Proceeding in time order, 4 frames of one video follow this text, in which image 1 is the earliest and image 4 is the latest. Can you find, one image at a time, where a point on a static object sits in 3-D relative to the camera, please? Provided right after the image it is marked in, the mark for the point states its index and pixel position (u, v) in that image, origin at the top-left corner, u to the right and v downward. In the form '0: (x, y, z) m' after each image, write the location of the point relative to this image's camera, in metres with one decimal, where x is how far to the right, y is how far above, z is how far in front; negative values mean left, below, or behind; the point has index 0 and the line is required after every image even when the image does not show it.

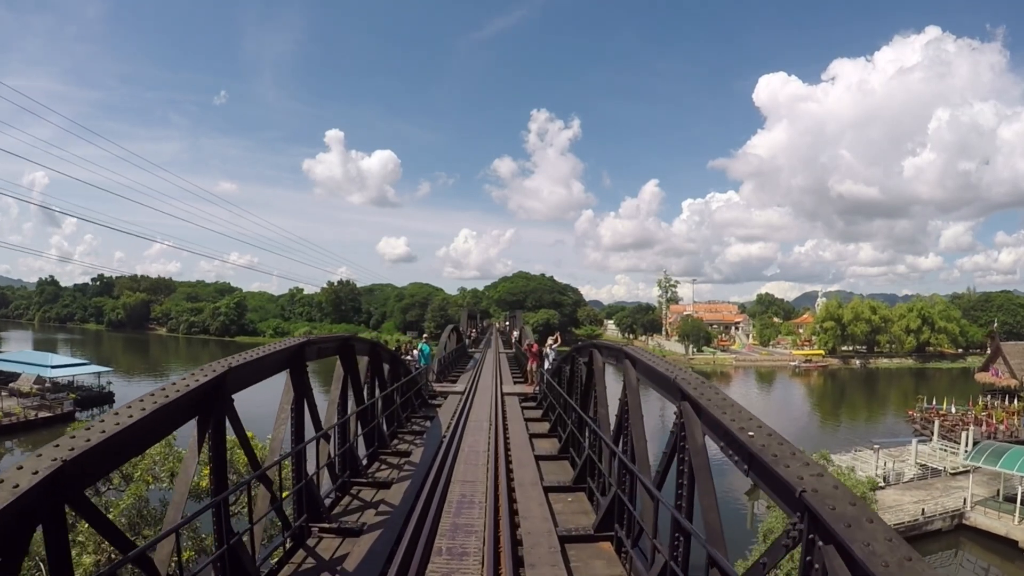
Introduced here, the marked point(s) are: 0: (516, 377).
0: (+0.2, -3.0, +18.7) m
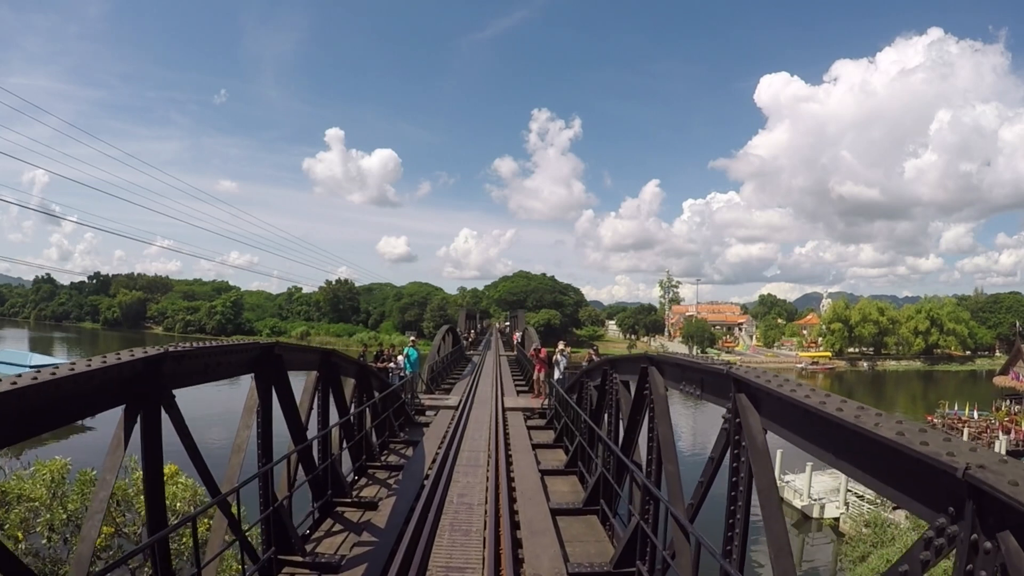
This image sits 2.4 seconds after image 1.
0: (+0.2, -3.0, +17.7) m
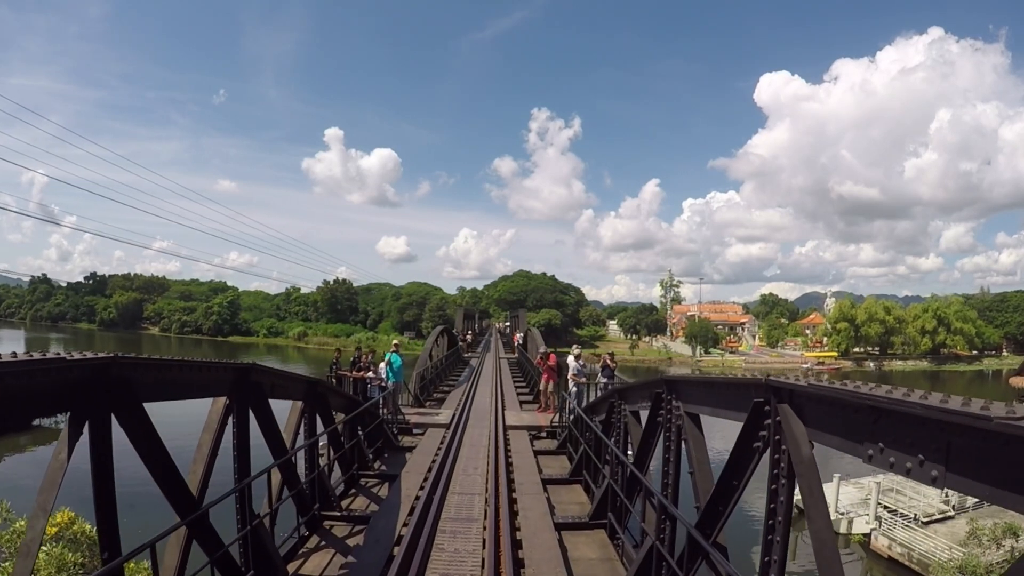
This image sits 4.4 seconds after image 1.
0: (+0.3, -2.9, +16.8) m
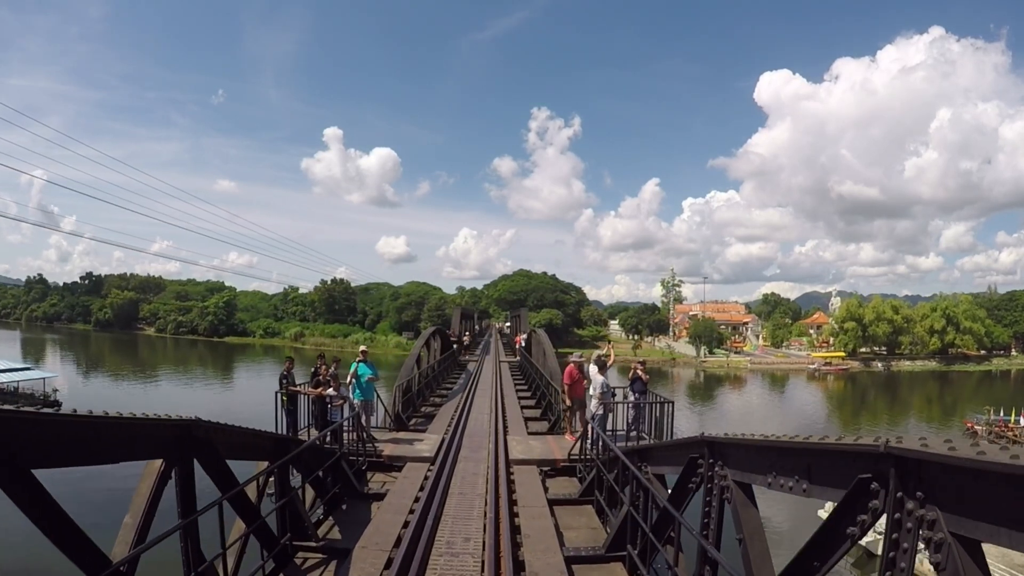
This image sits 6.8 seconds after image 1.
0: (+0.3, -2.9, +15.7) m
